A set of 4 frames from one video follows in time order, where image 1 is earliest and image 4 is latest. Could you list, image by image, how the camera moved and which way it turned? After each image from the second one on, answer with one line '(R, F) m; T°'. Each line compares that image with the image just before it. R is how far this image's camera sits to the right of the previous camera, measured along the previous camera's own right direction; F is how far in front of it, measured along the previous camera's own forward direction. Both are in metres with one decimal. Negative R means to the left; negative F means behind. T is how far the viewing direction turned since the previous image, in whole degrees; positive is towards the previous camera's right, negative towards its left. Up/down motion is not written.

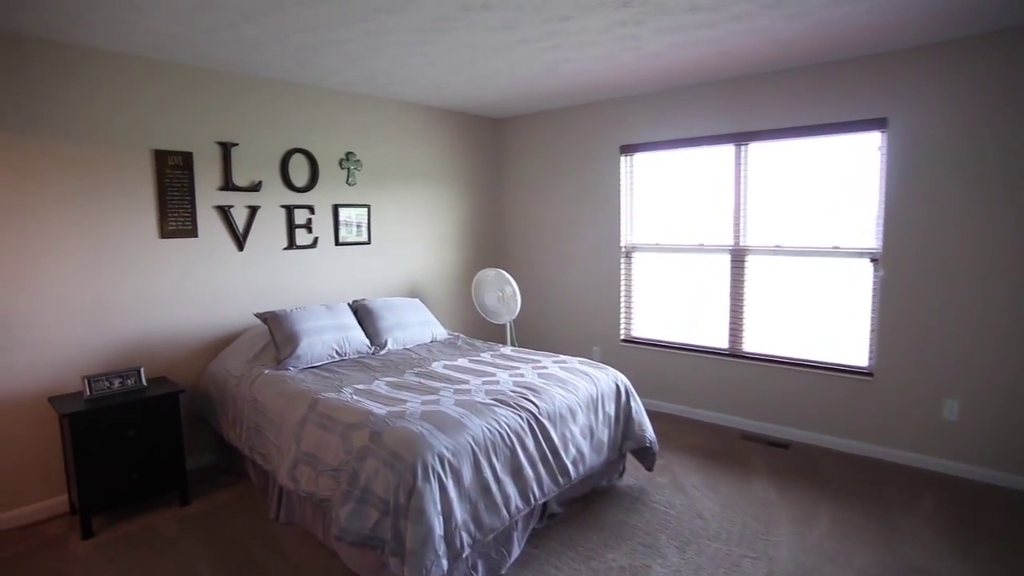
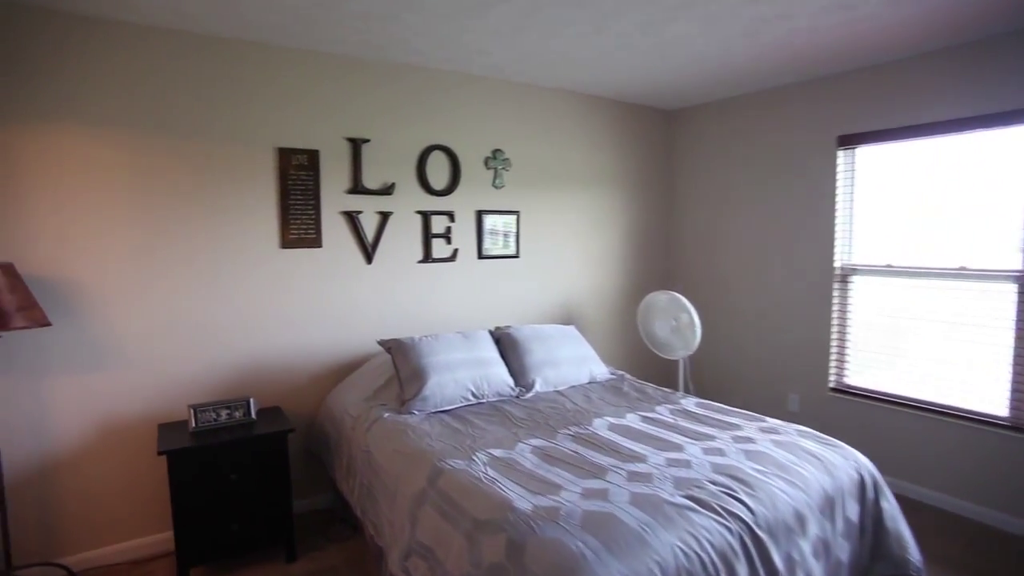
(-0.2, +0.7) m; -13°
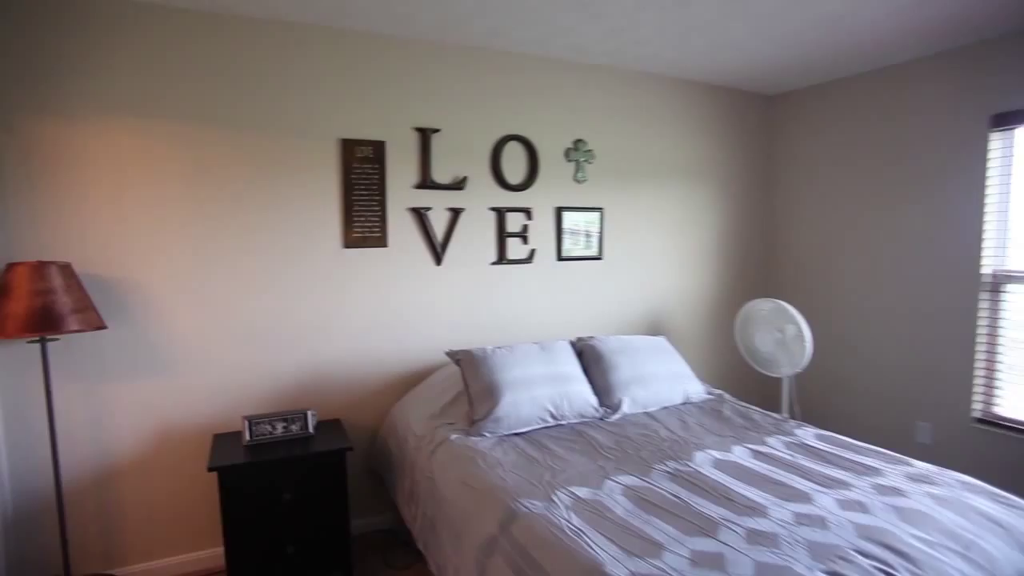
(0.0, +0.3) m; -6°
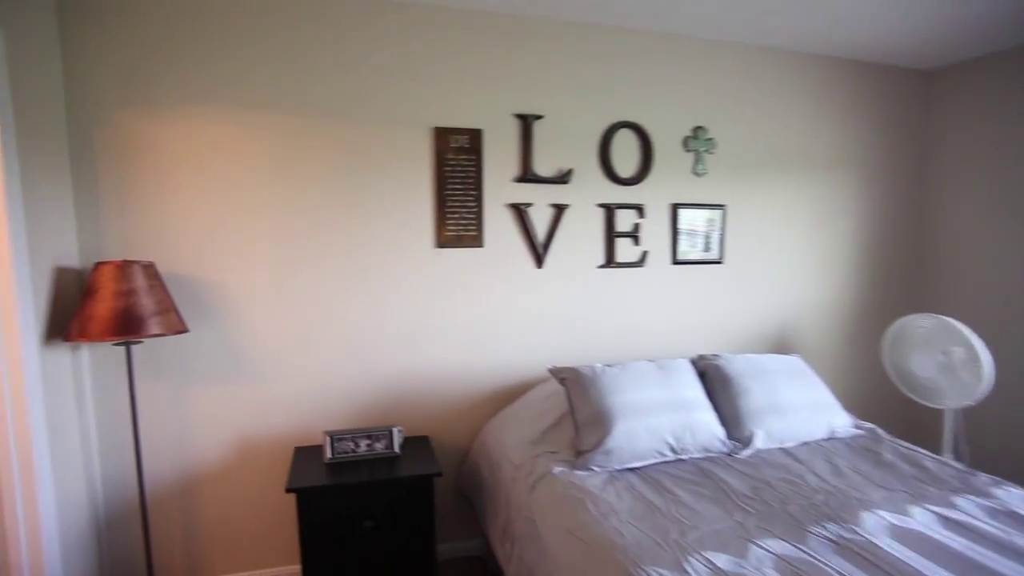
(-0.1, +0.3) m; -8°
